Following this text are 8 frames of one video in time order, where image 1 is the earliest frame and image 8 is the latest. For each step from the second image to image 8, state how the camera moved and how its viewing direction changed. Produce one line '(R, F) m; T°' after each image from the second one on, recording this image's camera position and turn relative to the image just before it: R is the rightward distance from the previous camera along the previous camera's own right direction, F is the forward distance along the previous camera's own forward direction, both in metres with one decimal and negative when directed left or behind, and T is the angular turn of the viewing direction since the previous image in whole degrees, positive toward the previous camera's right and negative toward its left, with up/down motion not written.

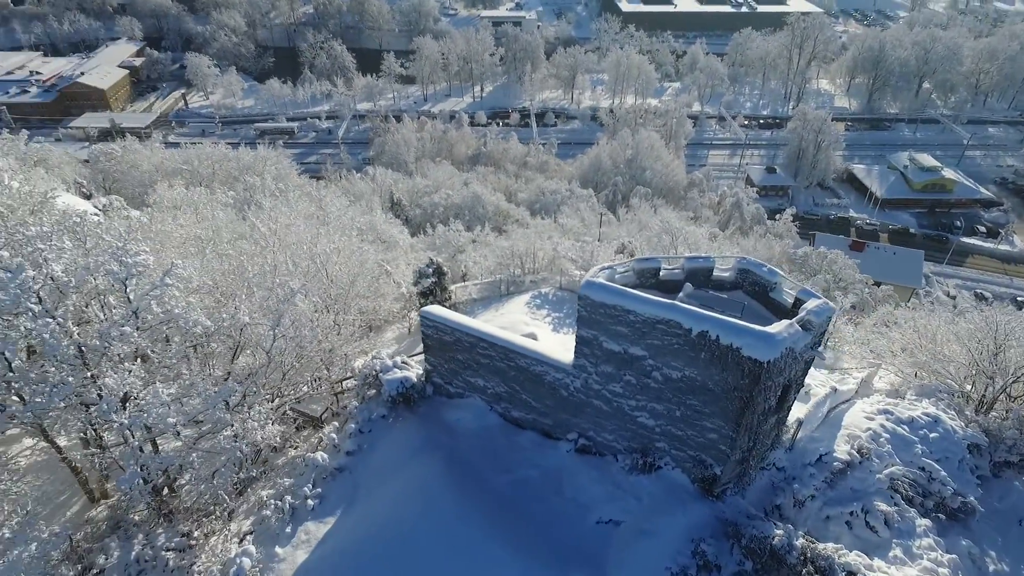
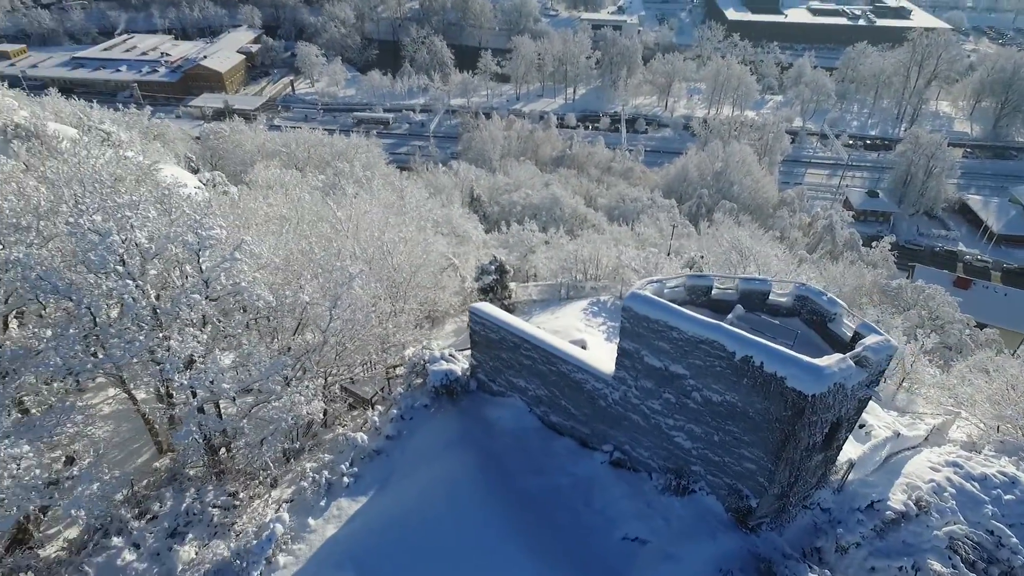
(+0.8, 0.0) m; -7°
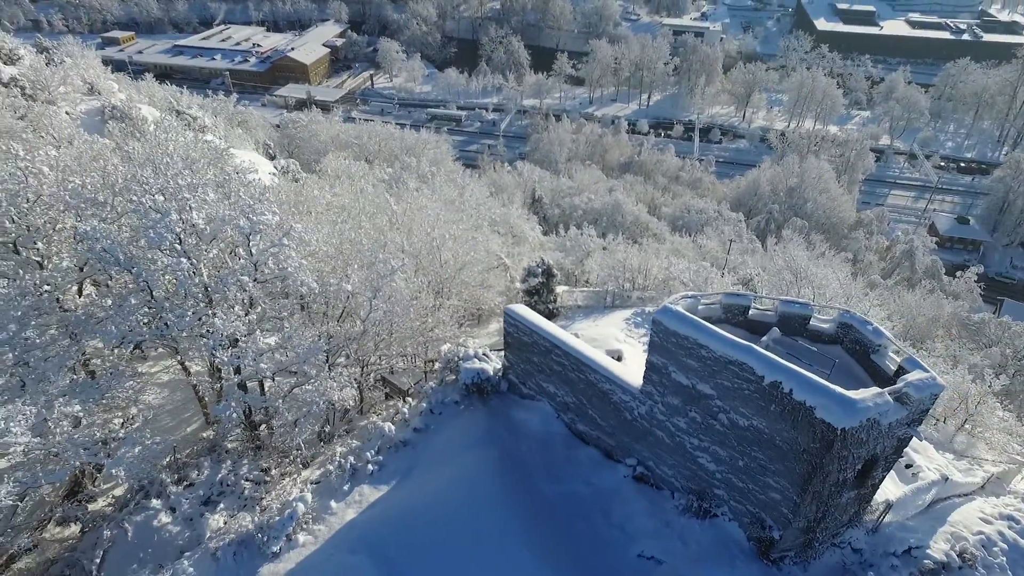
(+0.7, 0.0) m; -6°
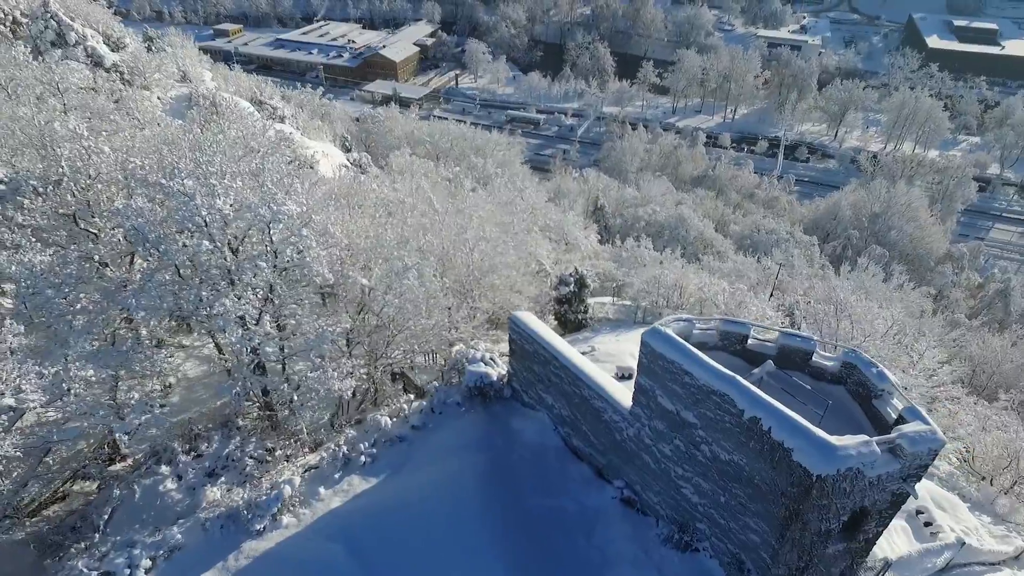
(+1.8, +0.2) m; -7°
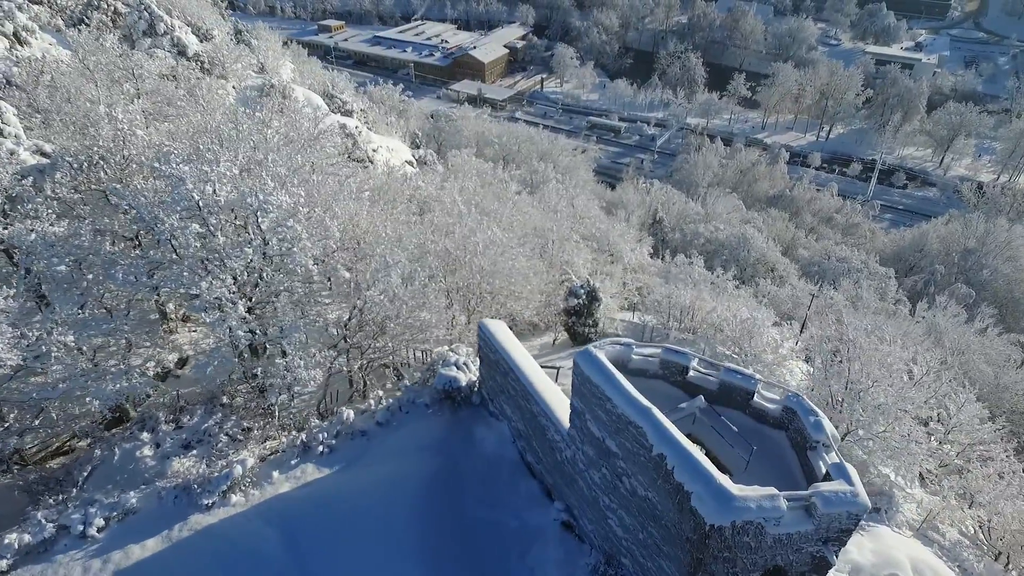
(+3.0, +0.4) m; -7°
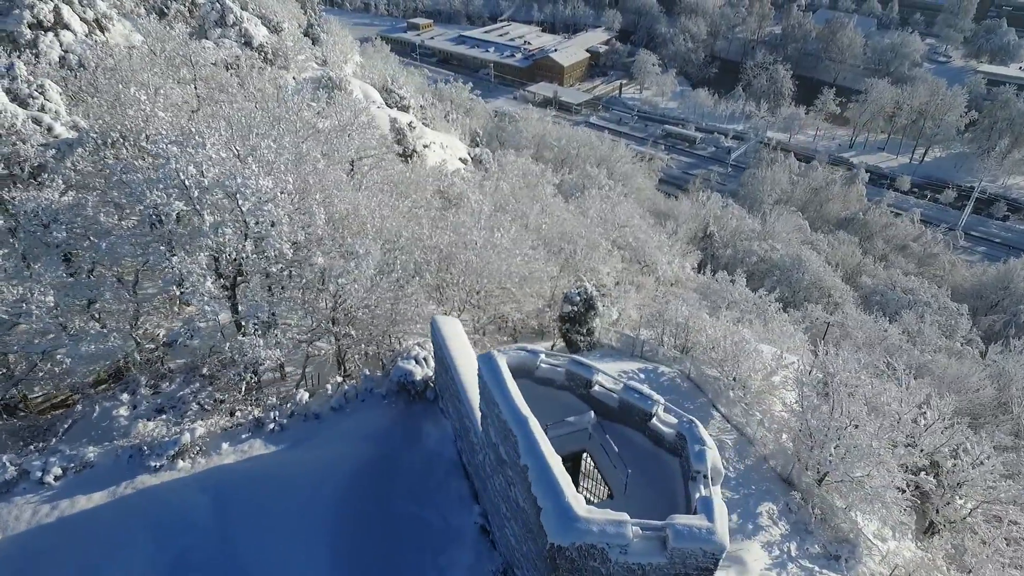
(+3.3, +0.3) m; -7°
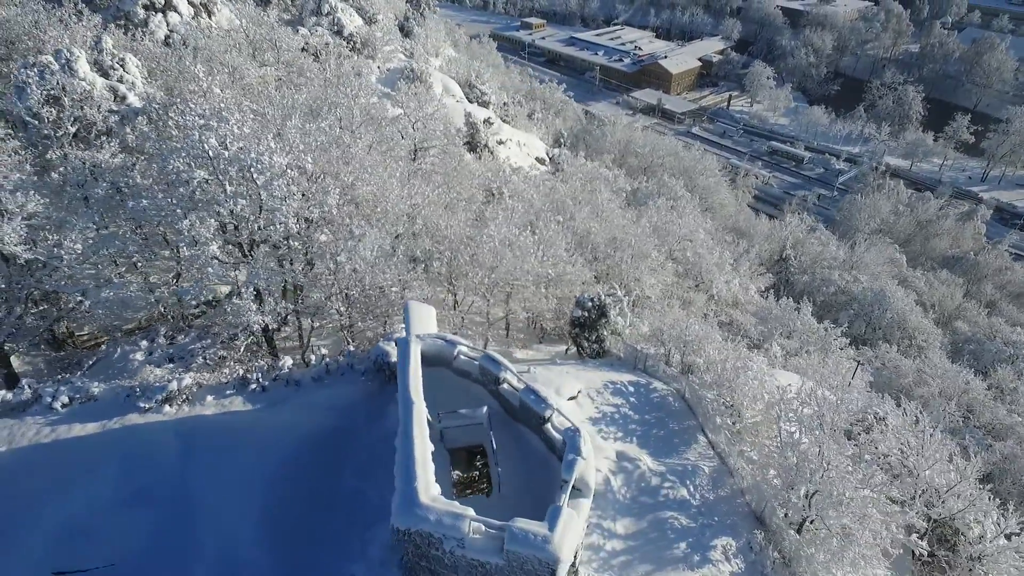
(+3.5, +0.2) m; -9°
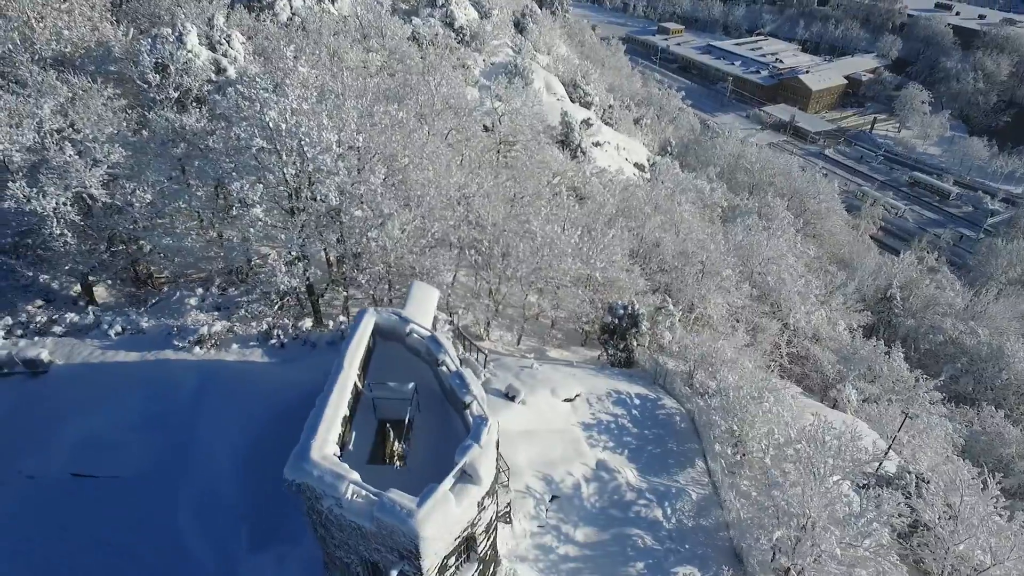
(+3.2, +0.1) m; -10°
